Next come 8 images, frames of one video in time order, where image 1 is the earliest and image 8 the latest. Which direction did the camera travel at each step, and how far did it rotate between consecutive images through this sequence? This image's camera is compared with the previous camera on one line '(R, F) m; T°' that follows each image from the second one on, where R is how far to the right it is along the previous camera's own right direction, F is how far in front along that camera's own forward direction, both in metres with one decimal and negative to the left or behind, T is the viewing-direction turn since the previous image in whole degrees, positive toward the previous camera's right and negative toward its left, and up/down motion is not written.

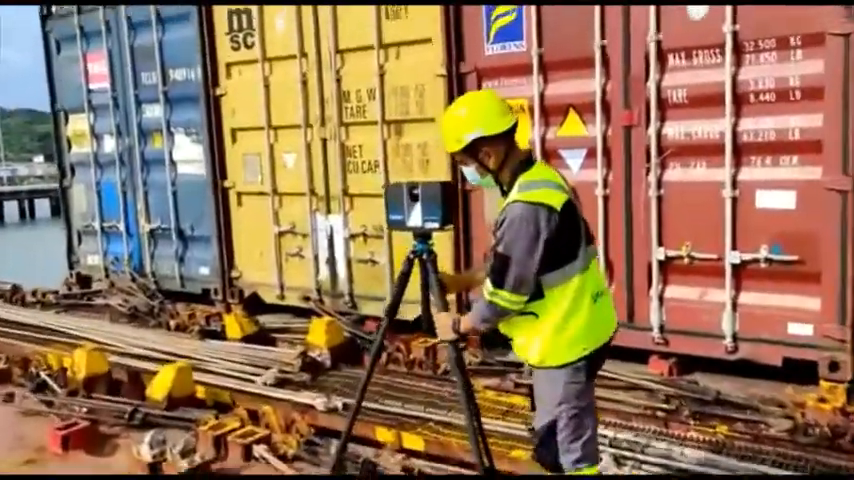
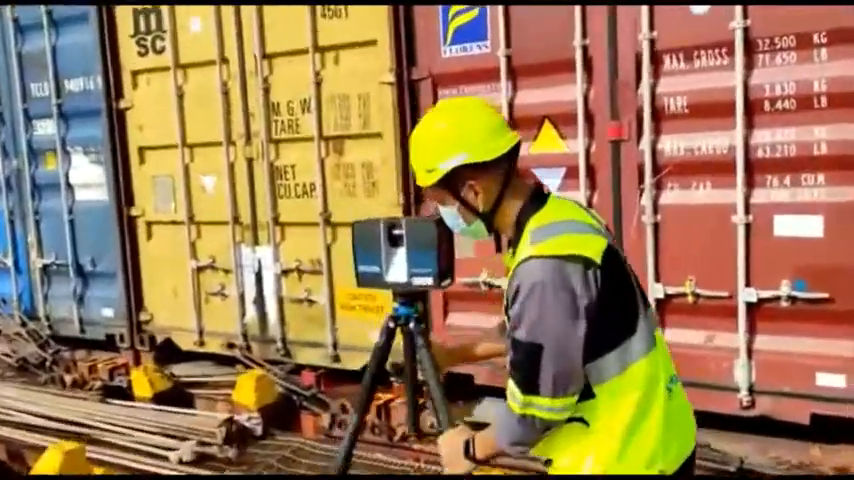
(-0.2, +1.0) m; +5°
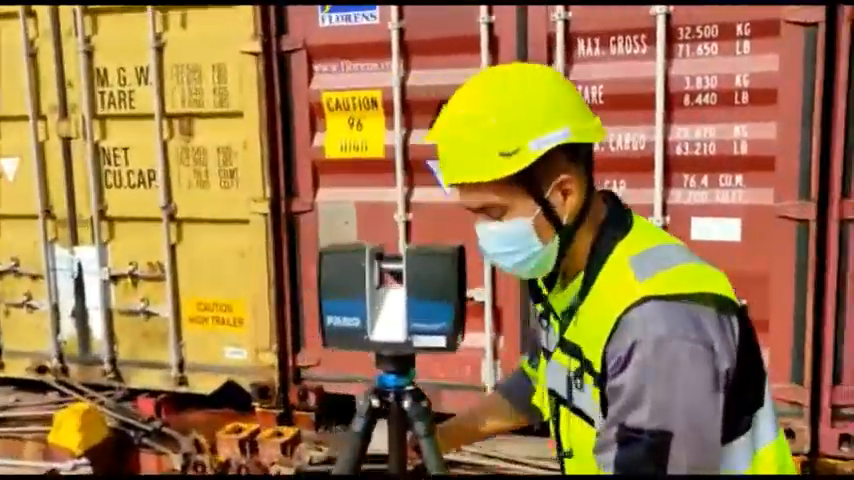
(-0.4, +0.7) m; +15°
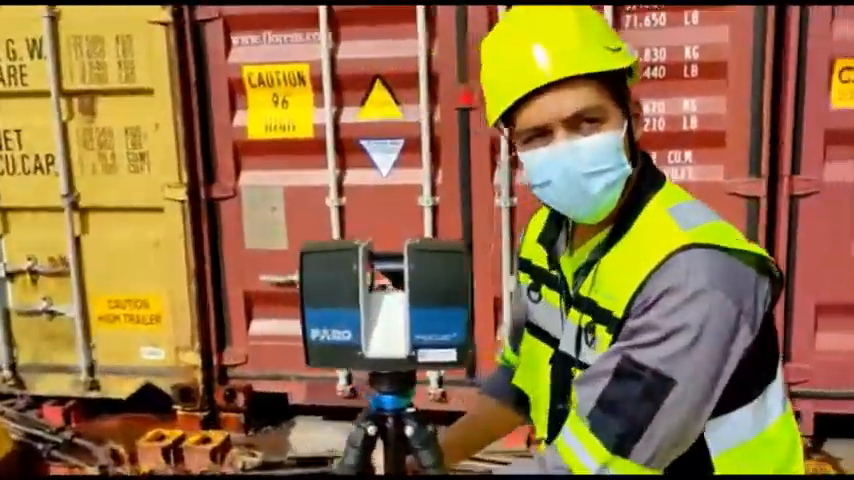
(-0.1, +0.3) m; +7°
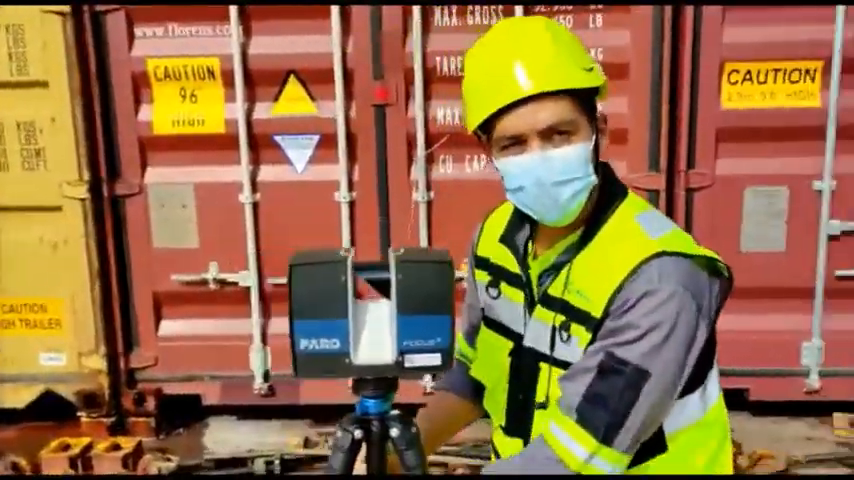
(-0.2, 0.0) m; +9°
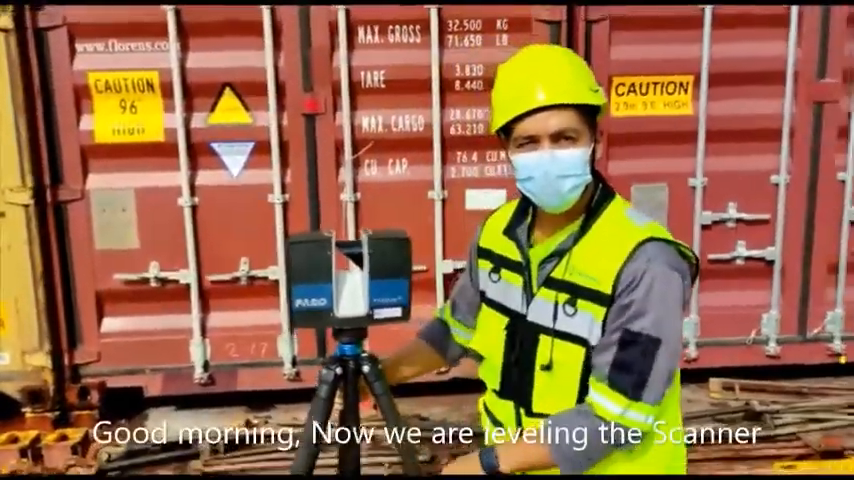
(-0.1, -0.4) m; +7°
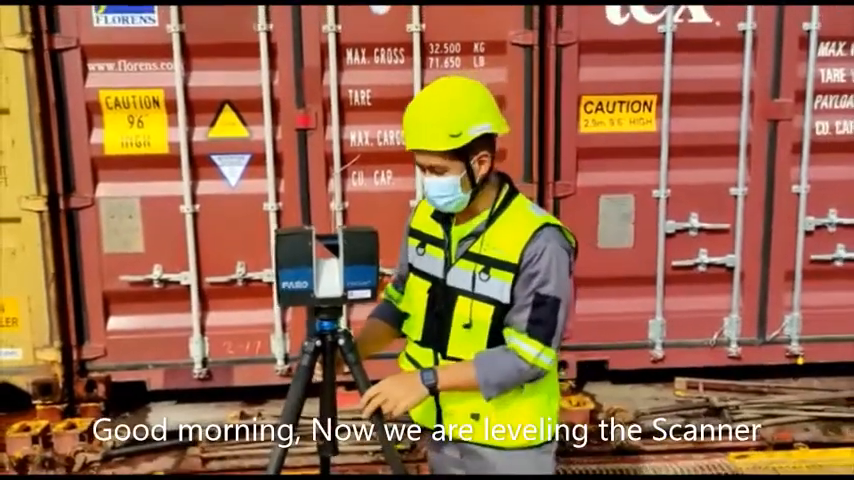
(+0.1, -0.3) m; -1°
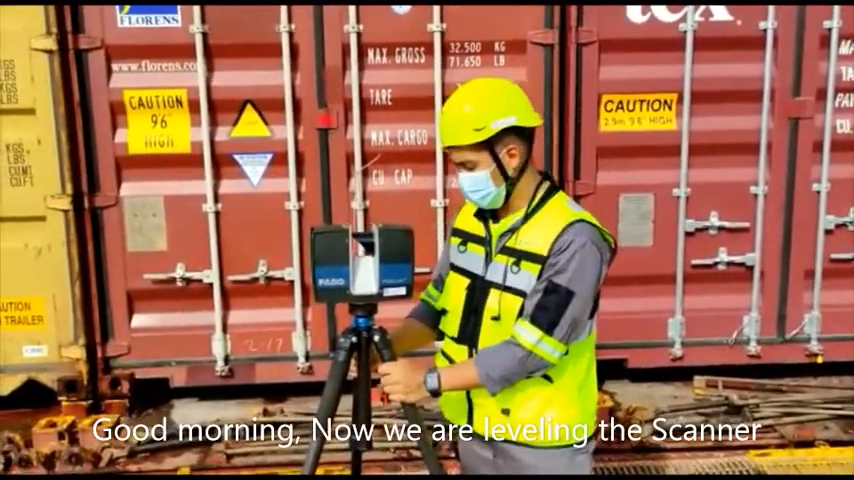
(-0.1, 0.0) m; -1°
